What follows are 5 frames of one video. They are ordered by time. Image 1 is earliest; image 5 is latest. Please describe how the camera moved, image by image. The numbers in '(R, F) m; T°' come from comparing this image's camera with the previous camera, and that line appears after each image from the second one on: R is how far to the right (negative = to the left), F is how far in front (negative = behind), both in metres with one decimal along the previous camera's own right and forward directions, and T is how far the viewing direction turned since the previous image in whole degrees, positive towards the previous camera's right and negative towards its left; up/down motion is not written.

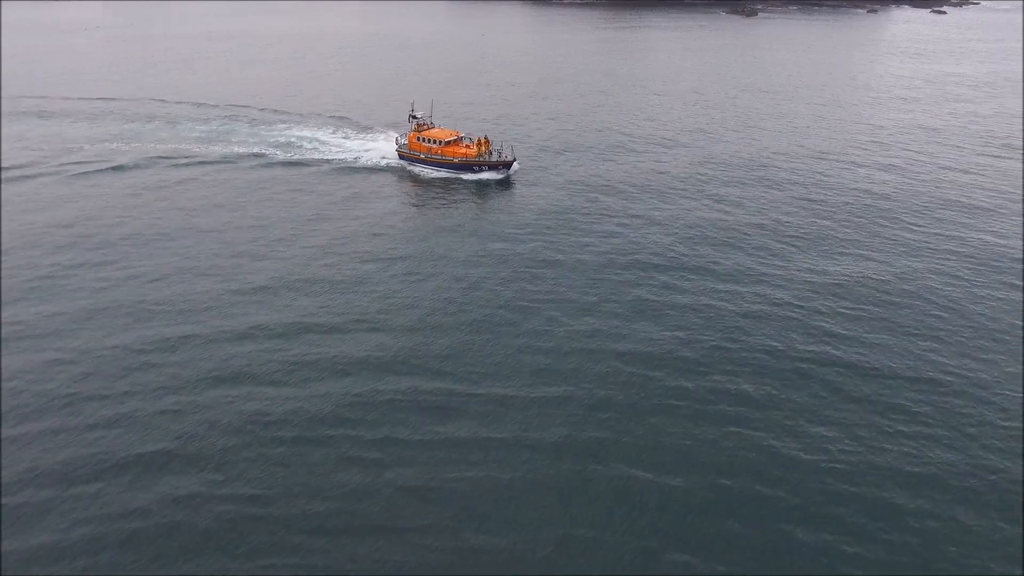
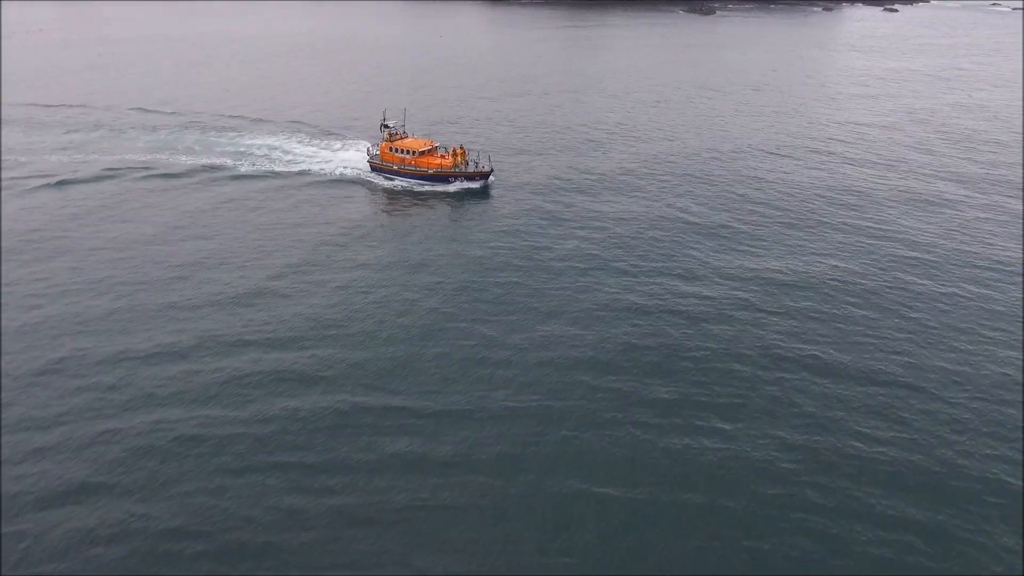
(-0.7, +1.8) m; +3°
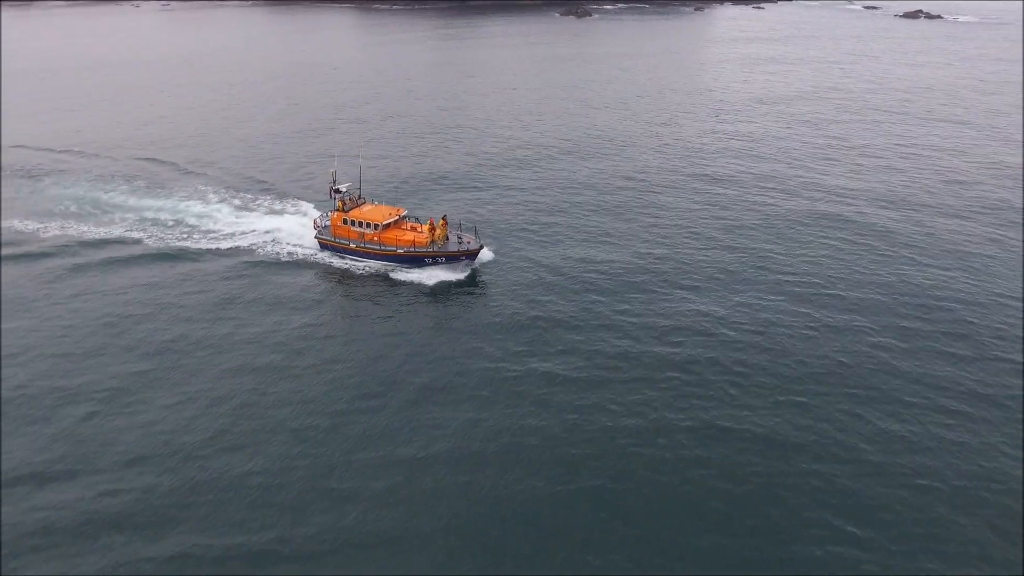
(-5.0, +6.1) m; +10°
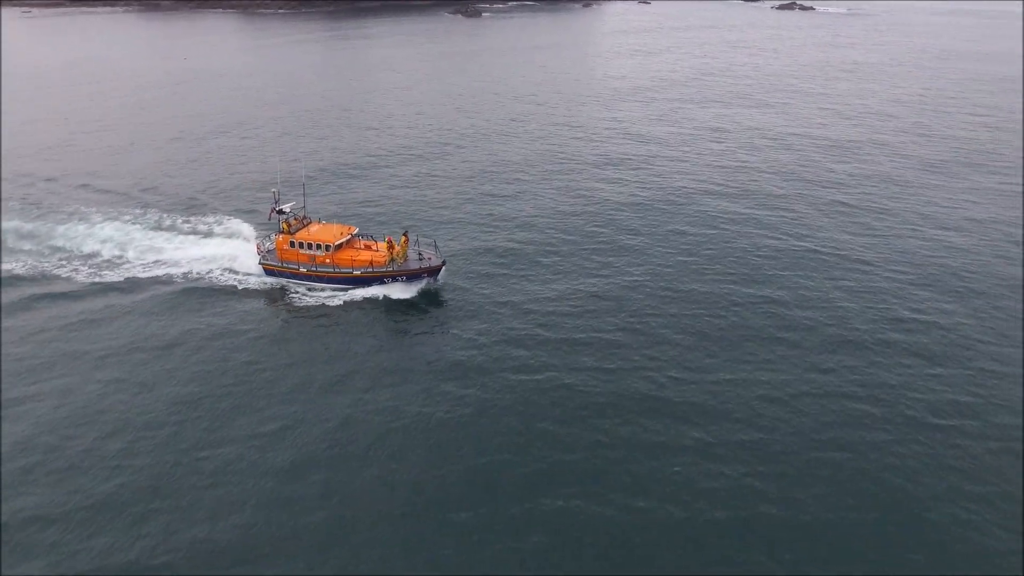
(-2.5, +1.4) m; +8°
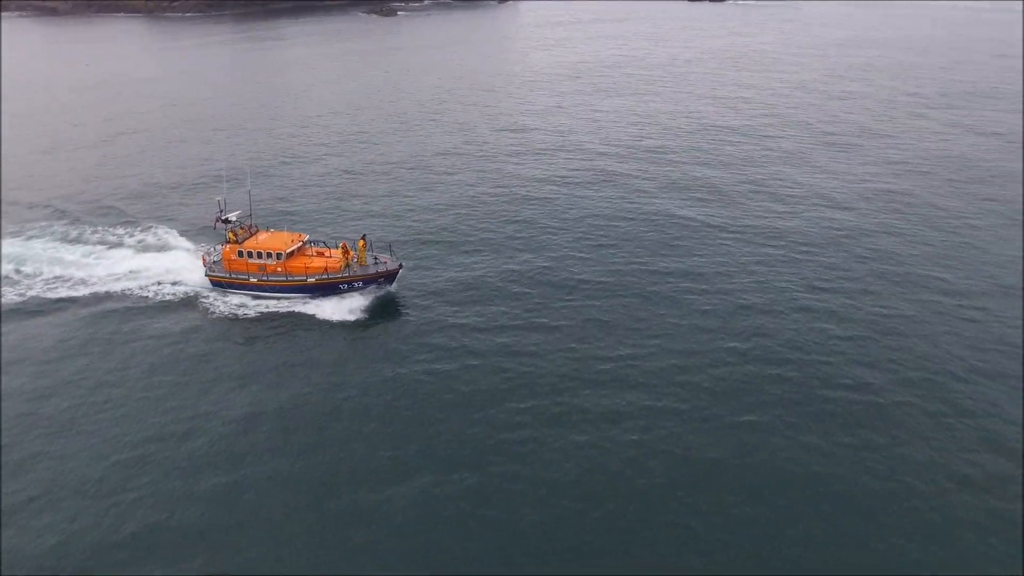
(-1.1, +0.3) m; +5°
